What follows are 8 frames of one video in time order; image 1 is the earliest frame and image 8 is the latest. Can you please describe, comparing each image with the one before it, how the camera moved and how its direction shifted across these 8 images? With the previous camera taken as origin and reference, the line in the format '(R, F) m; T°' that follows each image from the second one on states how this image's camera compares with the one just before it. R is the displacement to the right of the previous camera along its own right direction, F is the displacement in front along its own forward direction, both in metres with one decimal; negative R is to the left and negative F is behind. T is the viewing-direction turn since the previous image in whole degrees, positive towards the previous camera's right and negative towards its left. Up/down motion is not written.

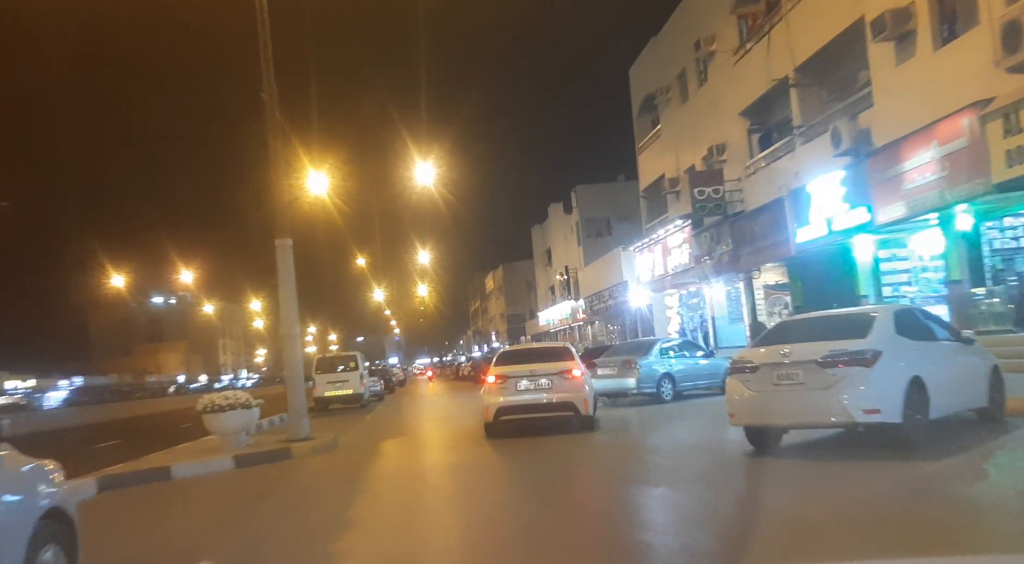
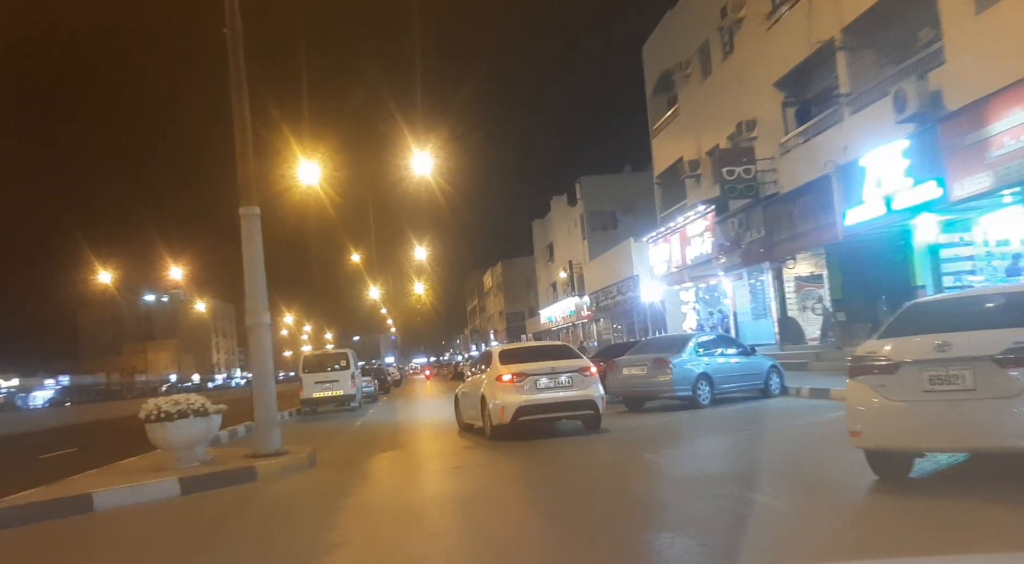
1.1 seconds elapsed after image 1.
(-0.3, +2.5) m; 0°
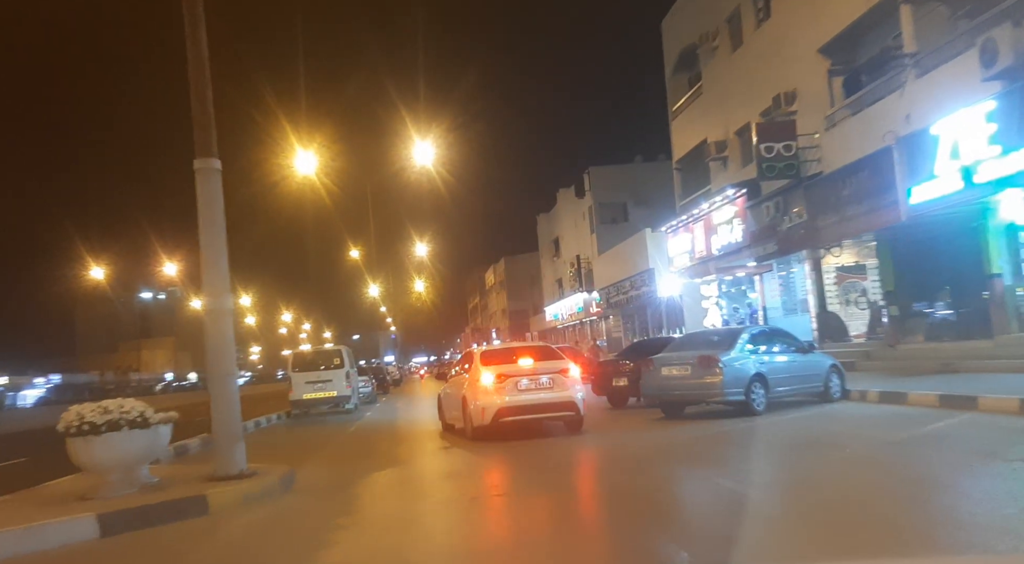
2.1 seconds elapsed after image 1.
(-0.3, +2.4) m; 0°
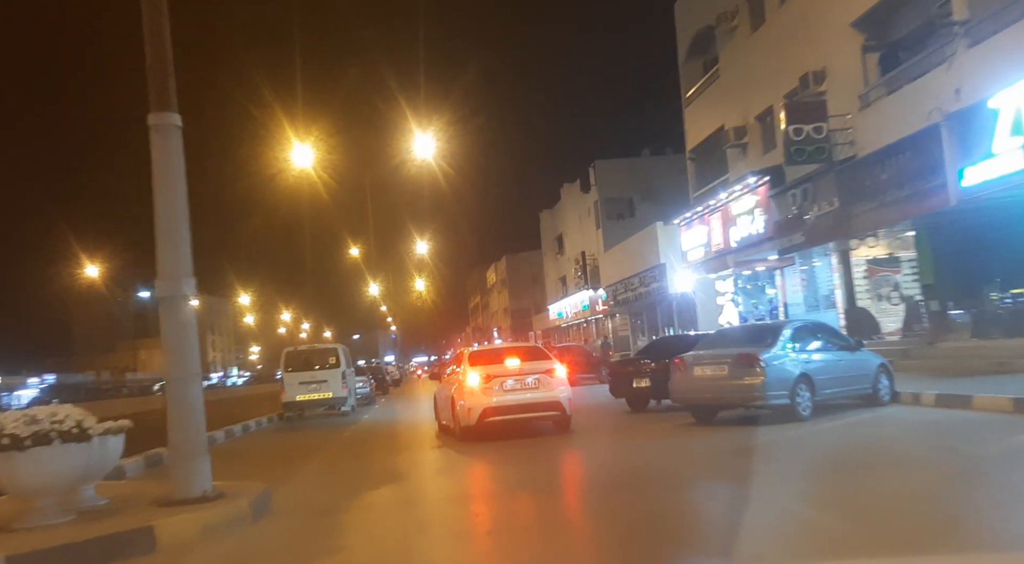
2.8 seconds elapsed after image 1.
(-0.2, +1.5) m; 0°
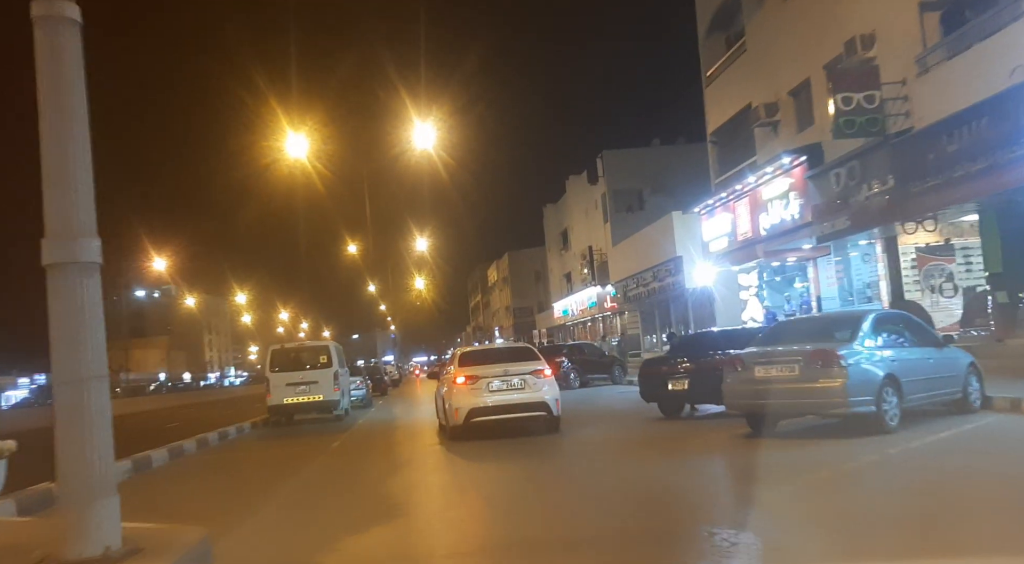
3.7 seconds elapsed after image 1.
(-0.2, +2.1) m; 0°
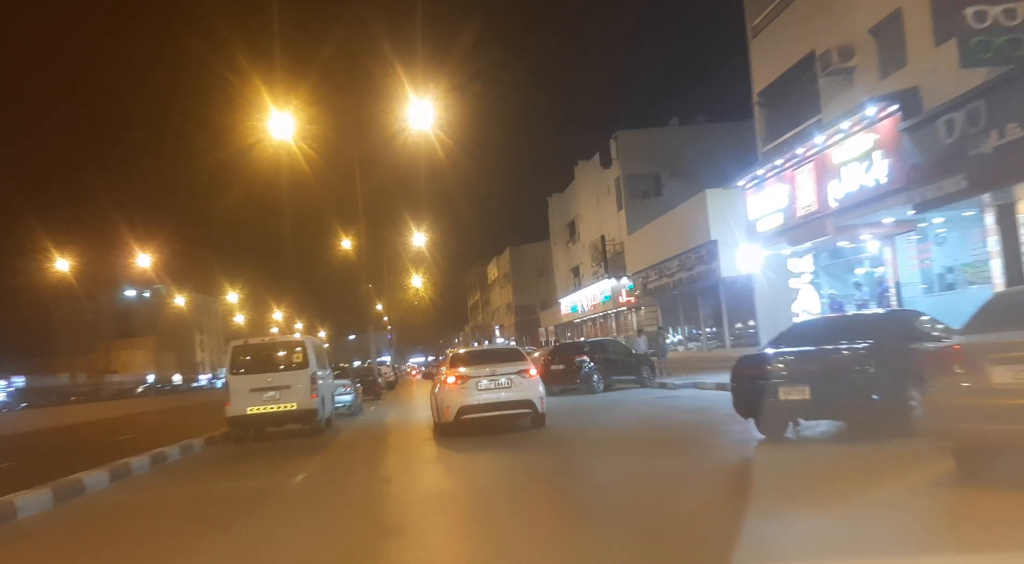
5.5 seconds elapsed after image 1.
(-0.5, +4.0) m; 0°
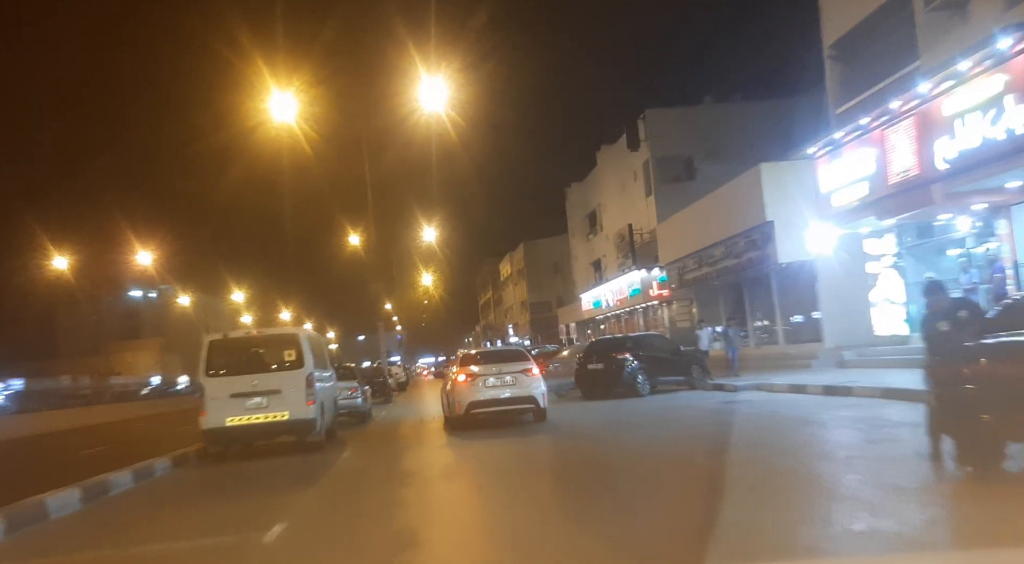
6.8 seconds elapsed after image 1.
(-0.6, +3.3) m; -1°
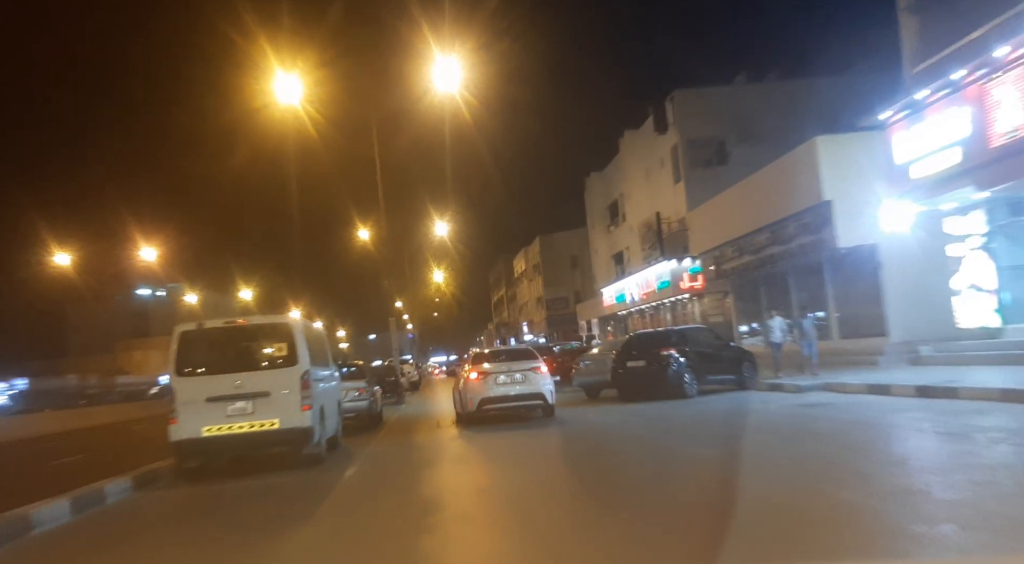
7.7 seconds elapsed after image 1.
(-0.4, +2.5) m; -1°
